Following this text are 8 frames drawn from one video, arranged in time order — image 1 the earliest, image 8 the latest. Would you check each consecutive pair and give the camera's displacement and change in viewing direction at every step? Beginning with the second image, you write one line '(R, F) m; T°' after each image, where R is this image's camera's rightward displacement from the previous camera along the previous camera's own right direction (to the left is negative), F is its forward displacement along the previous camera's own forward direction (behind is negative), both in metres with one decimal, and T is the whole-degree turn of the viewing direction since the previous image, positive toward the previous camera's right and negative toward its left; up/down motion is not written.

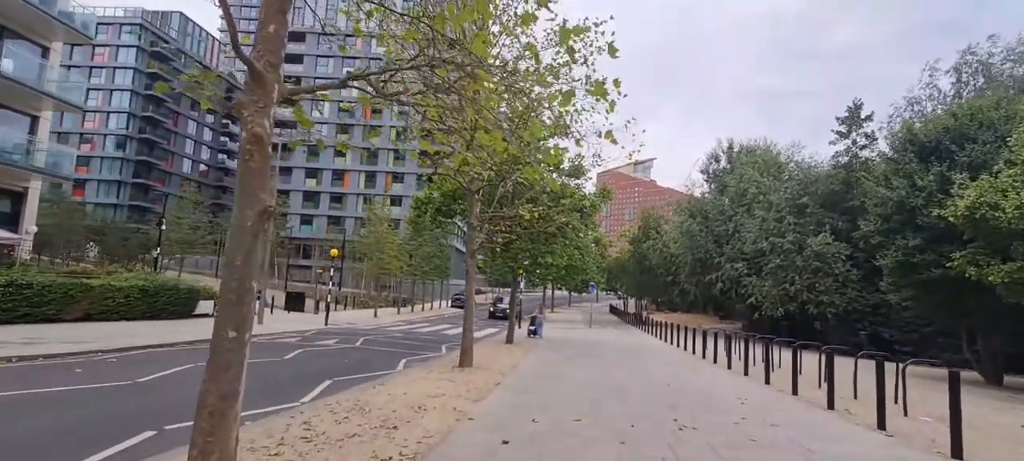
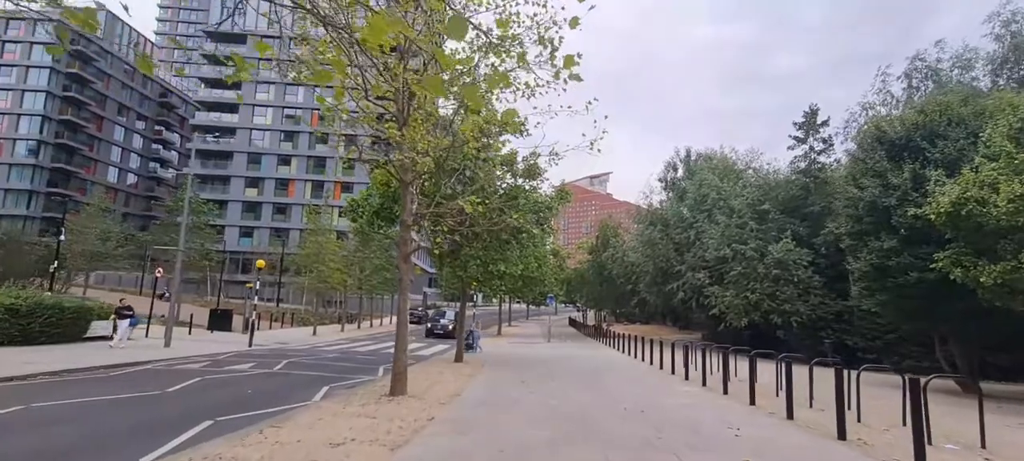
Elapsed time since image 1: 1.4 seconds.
(+0.4, +2.4) m; +5°
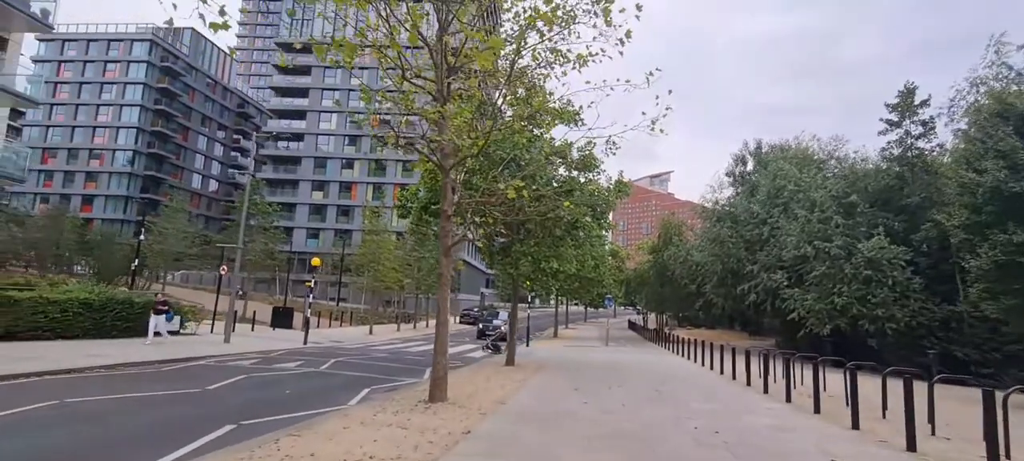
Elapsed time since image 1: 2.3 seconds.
(+0.2, +1.3) m; -7°
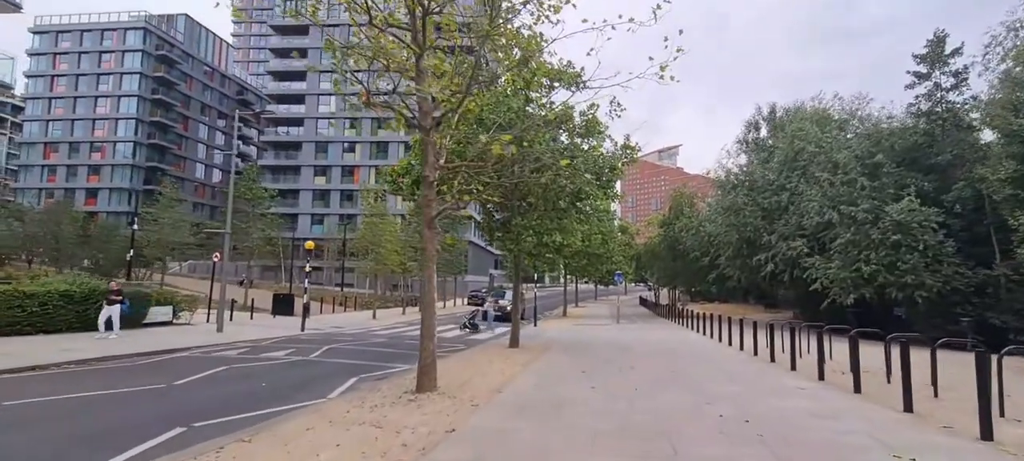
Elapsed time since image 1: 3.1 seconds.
(+0.3, +1.4) m; -1°
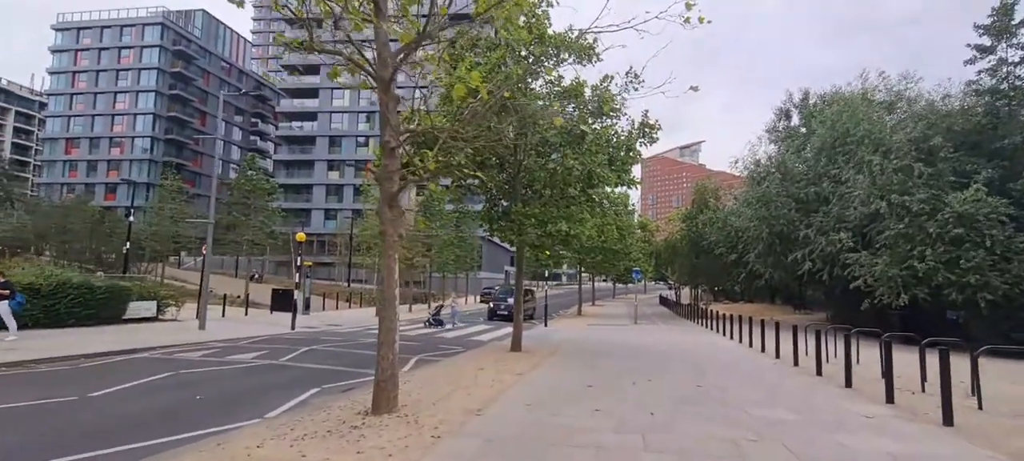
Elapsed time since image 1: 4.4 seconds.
(+0.6, +2.2) m; -2°
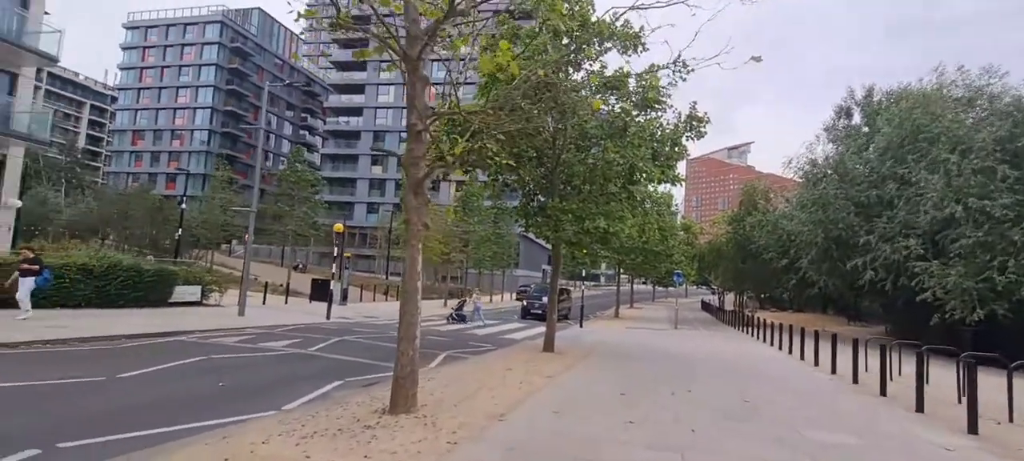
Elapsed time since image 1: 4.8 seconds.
(+0.1, +0.6) m; -5°
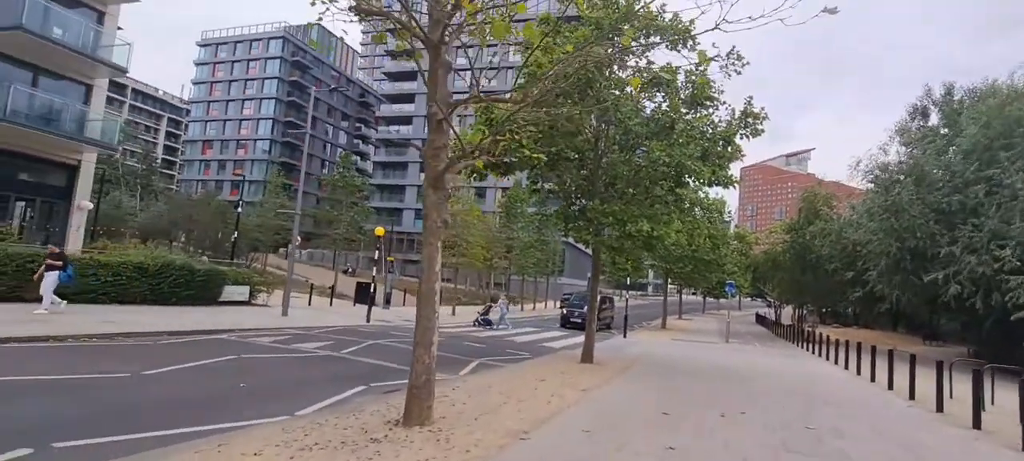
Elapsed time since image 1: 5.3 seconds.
(+0.3, +0.7) m; -6°
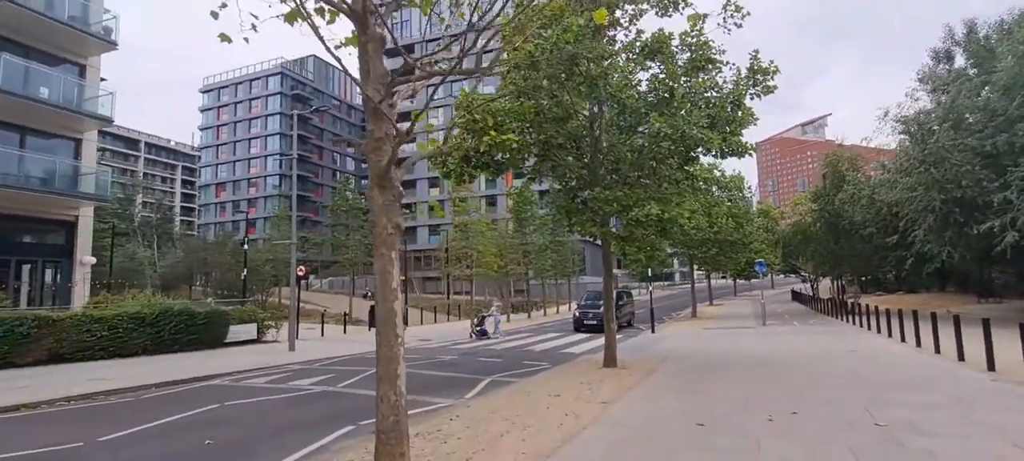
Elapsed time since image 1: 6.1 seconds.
(+0.6, +1.3) m; -2°
